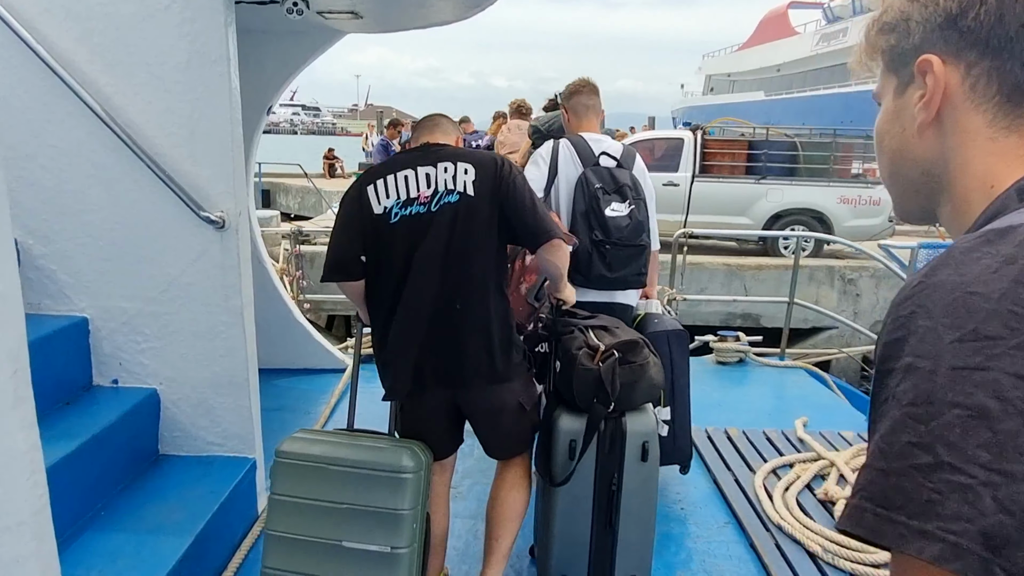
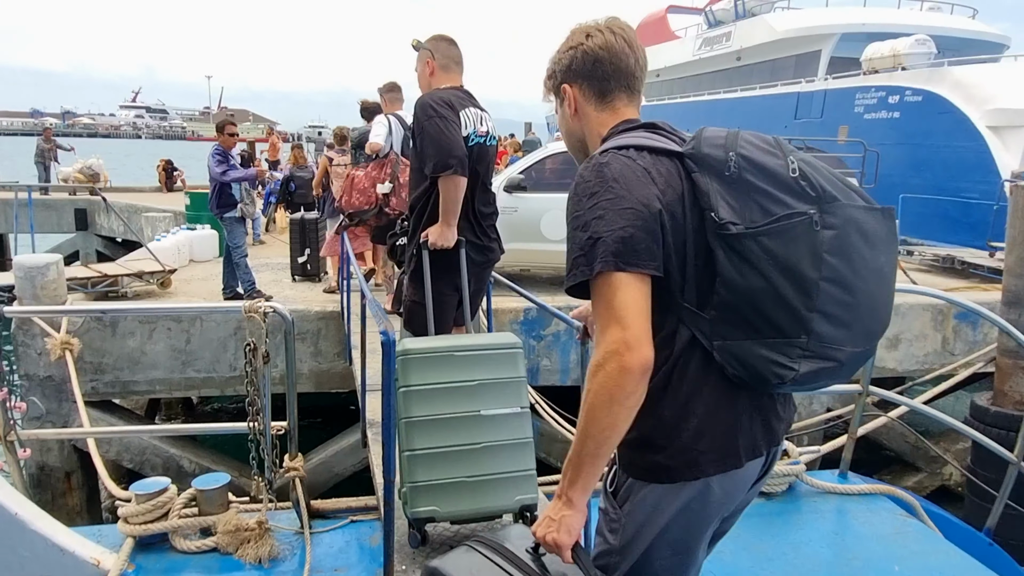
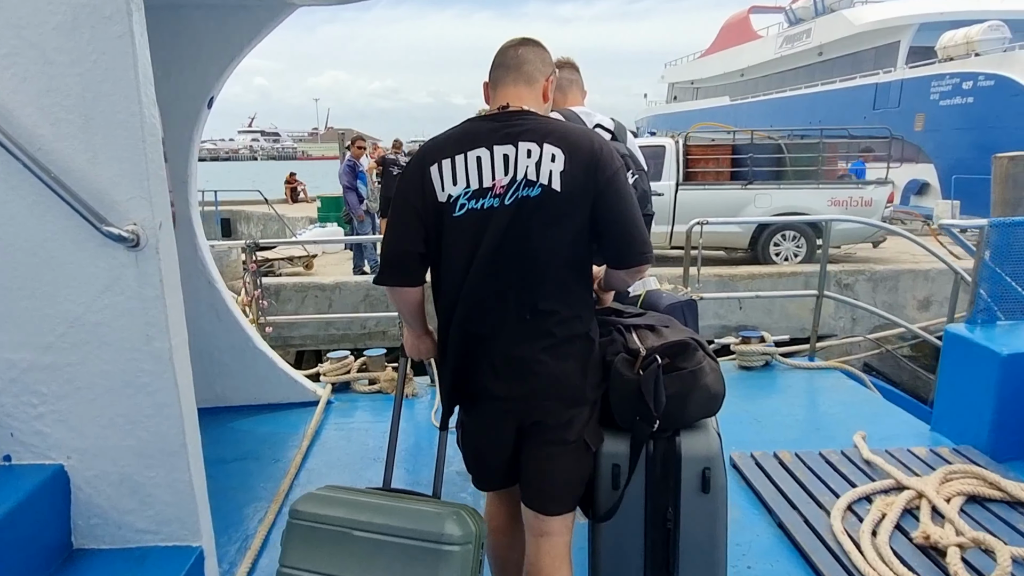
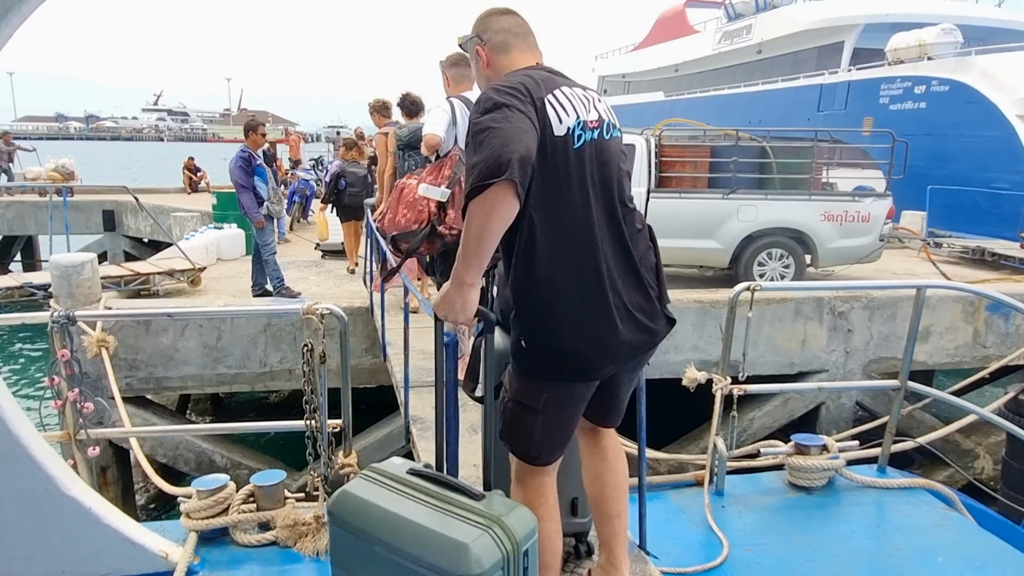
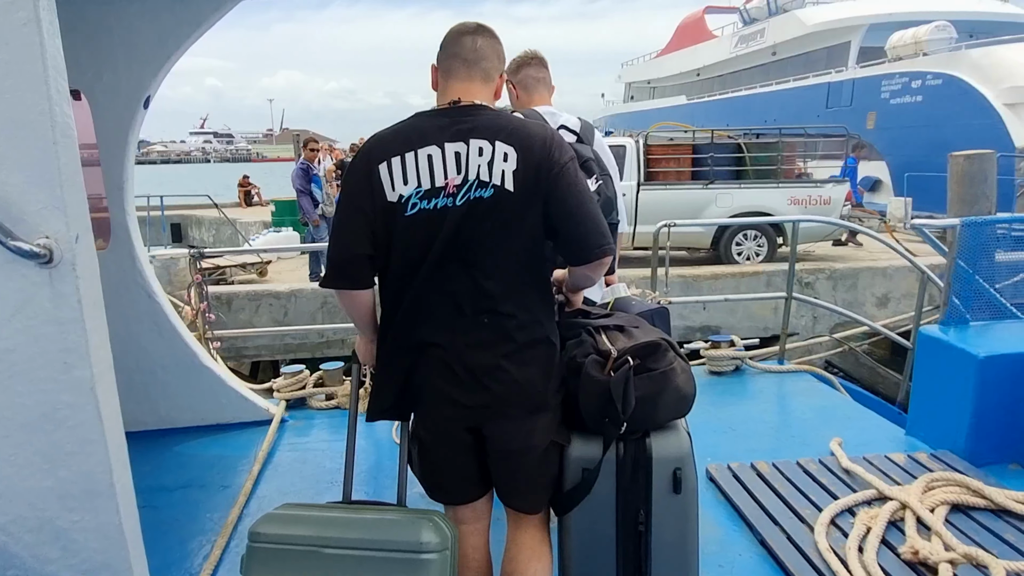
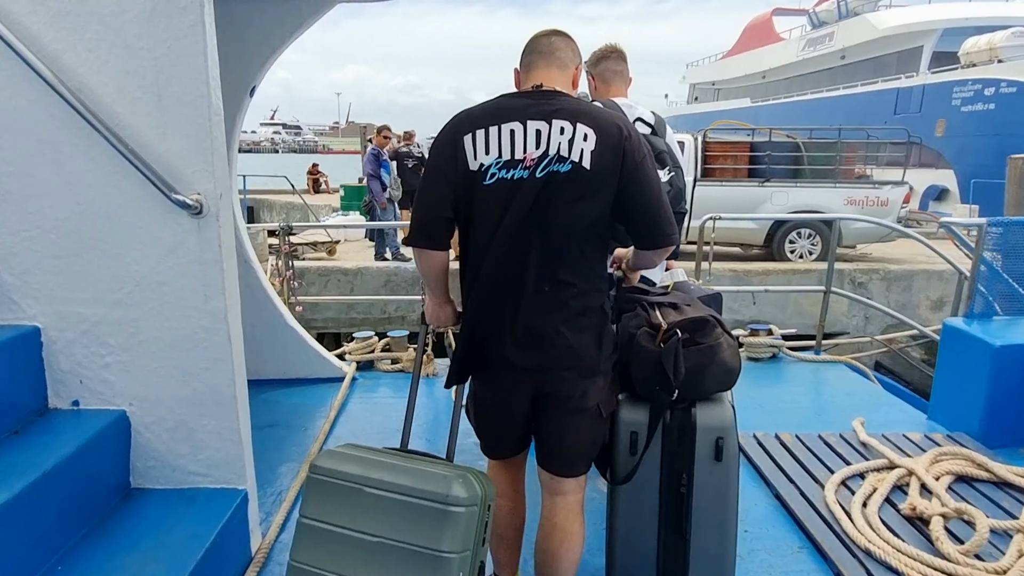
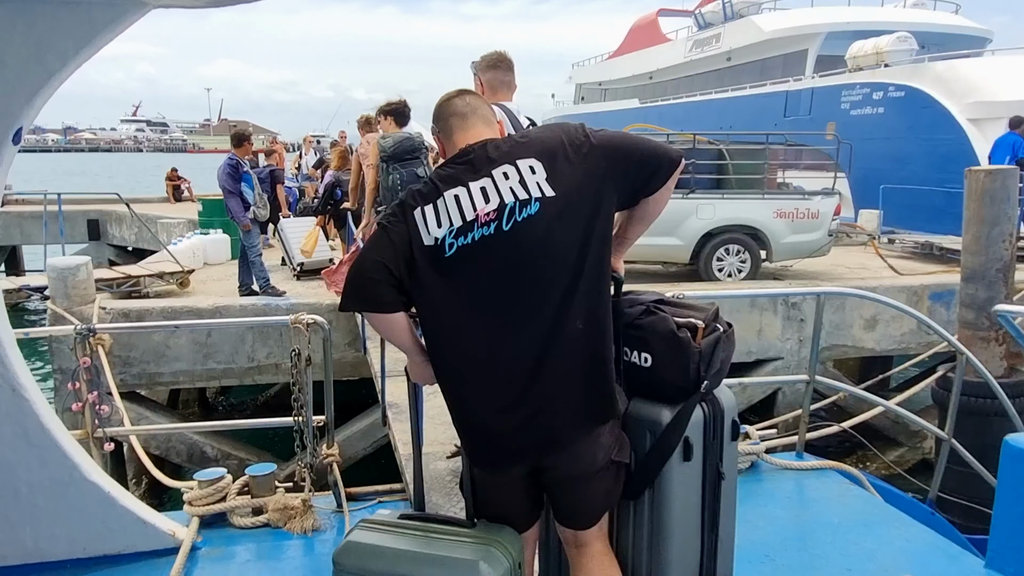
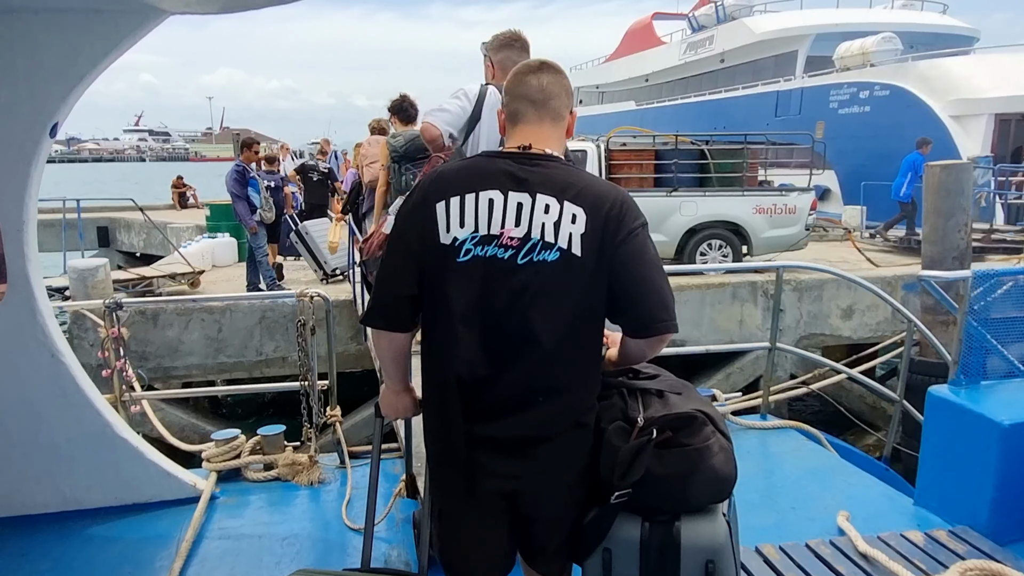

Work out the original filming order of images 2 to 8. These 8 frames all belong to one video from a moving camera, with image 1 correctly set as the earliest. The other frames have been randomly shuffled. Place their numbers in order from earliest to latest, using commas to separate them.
6, 3, 5, 8, 7, 4, 2
